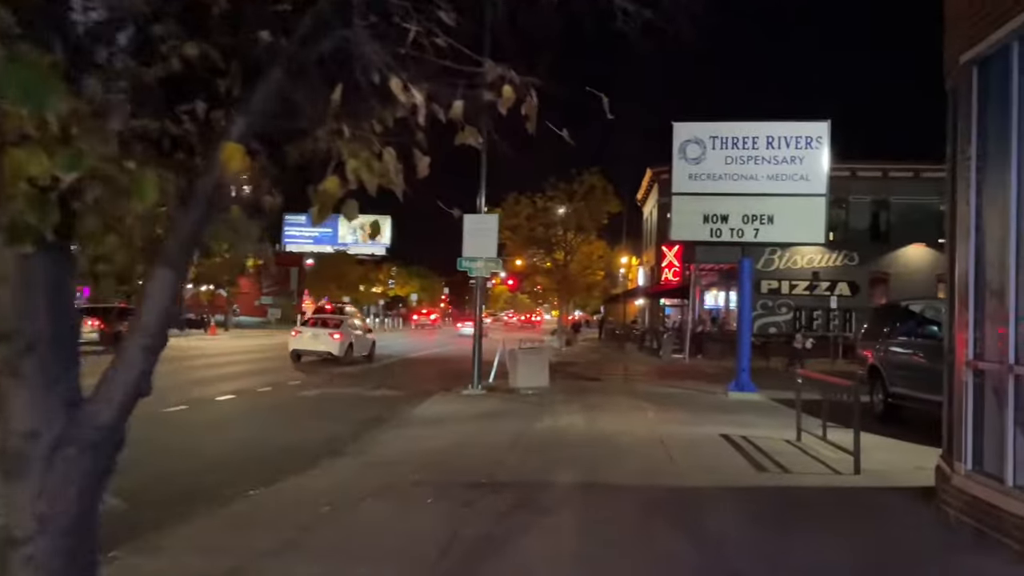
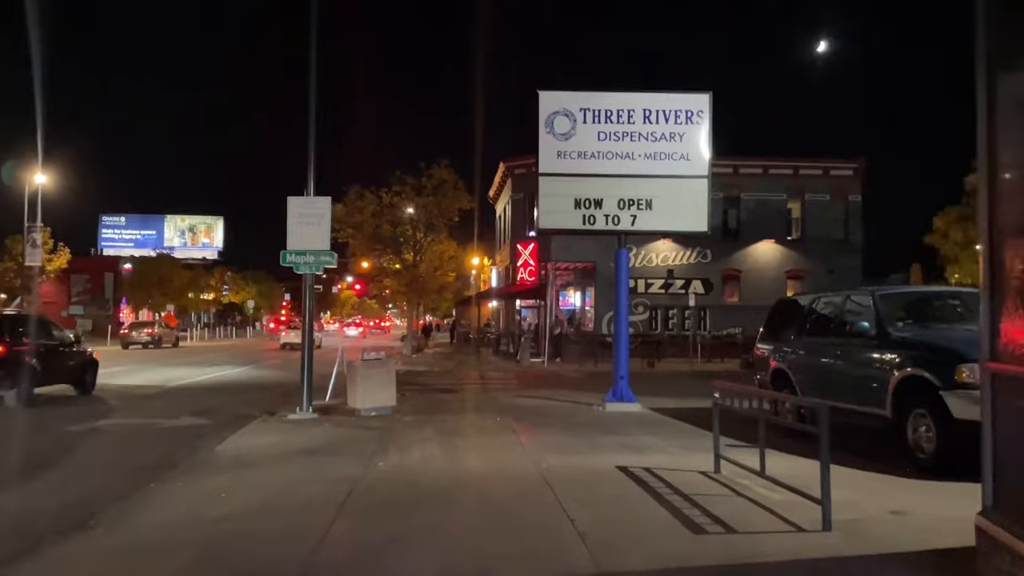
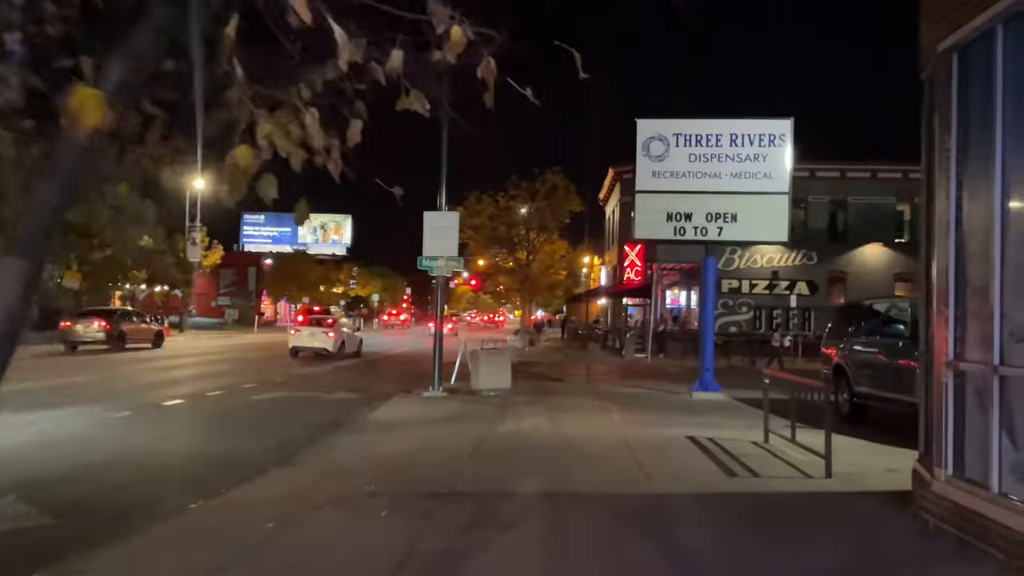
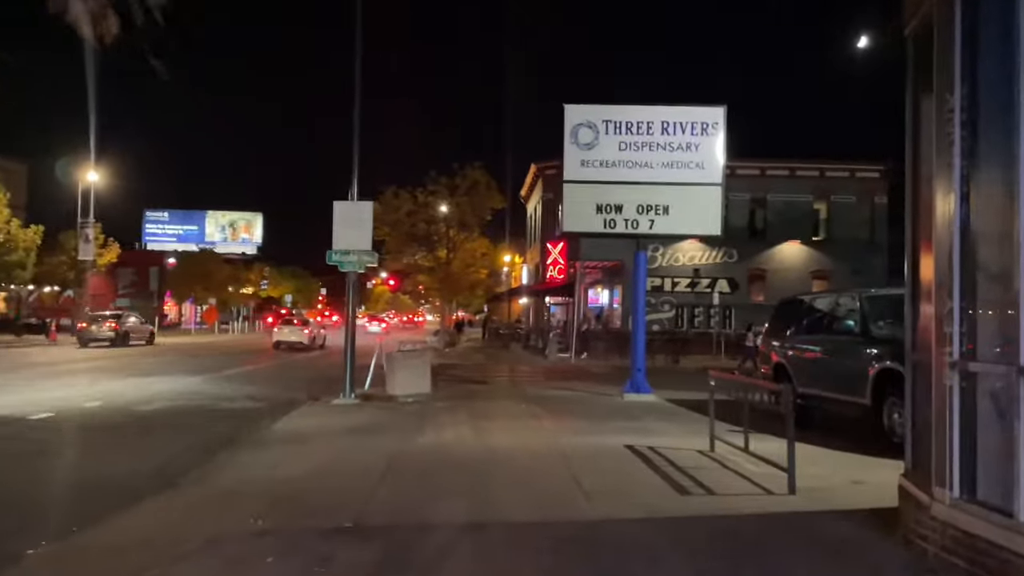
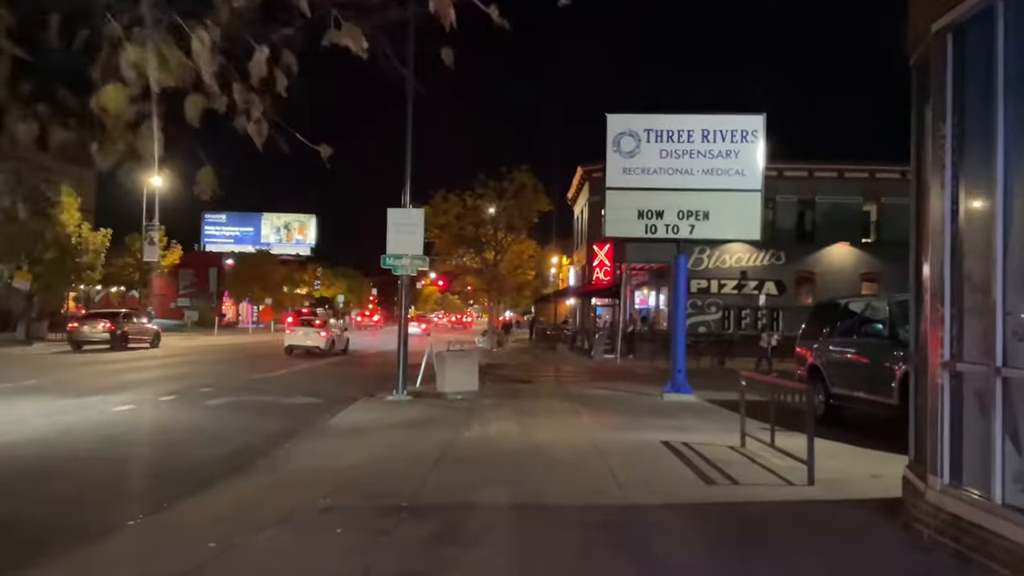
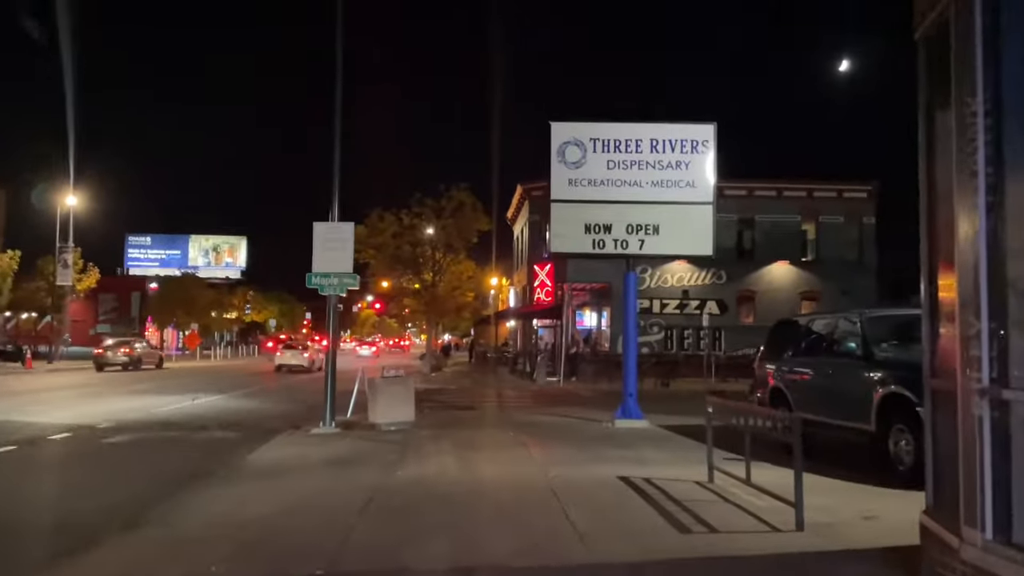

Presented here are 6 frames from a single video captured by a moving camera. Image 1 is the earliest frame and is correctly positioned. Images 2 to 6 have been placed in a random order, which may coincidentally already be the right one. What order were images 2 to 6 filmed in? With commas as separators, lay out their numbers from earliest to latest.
3, 5, 4, 6, 2
